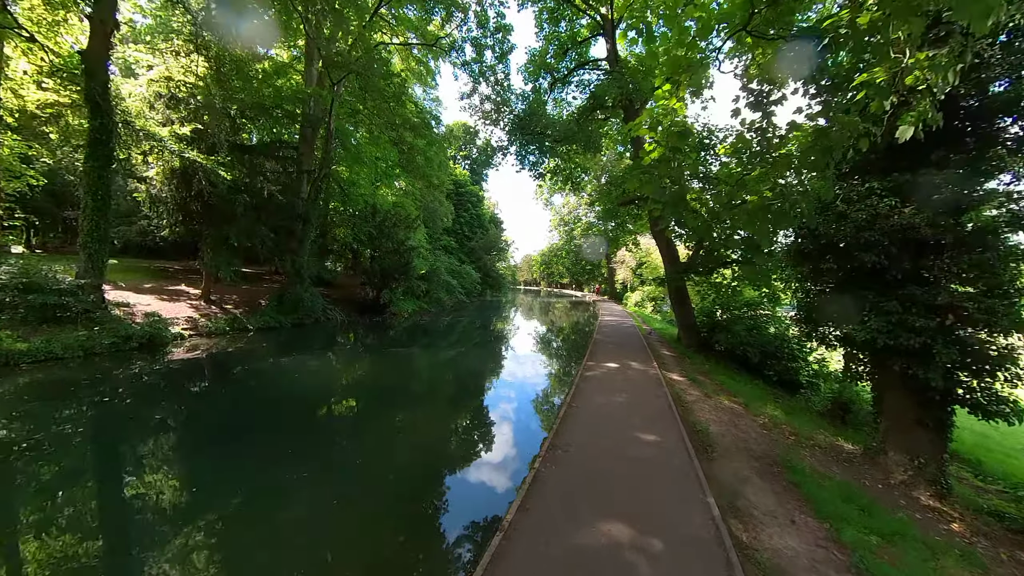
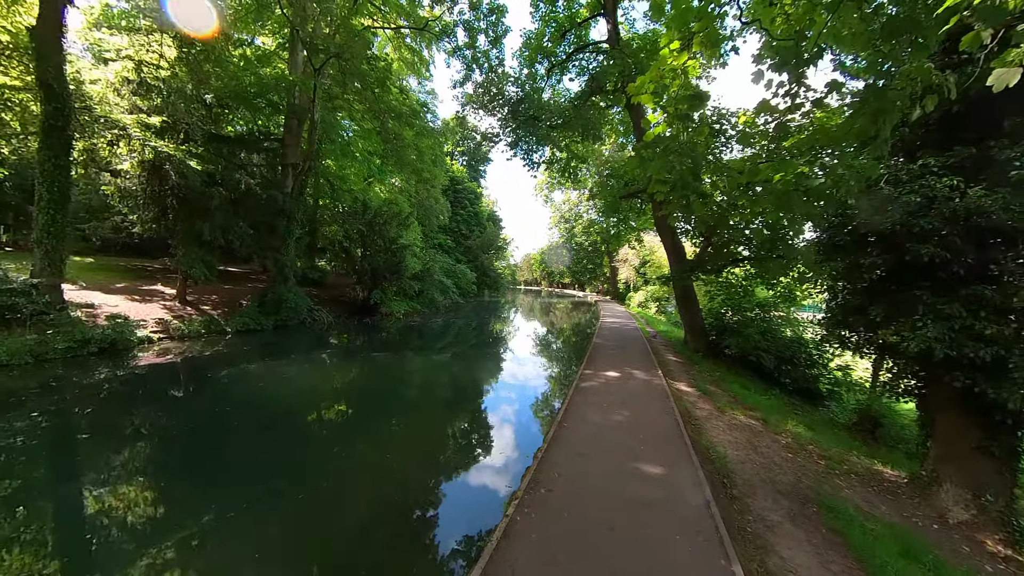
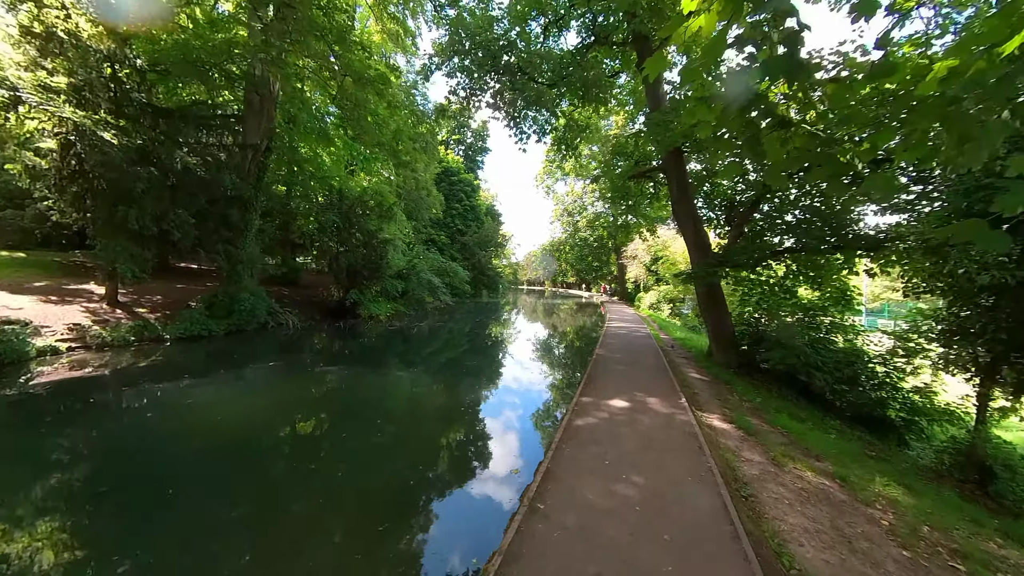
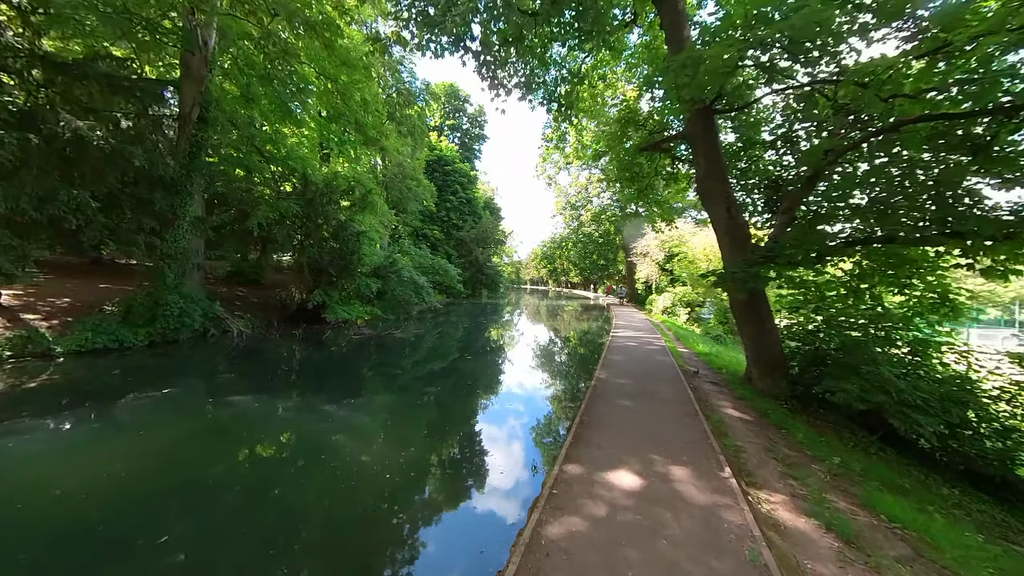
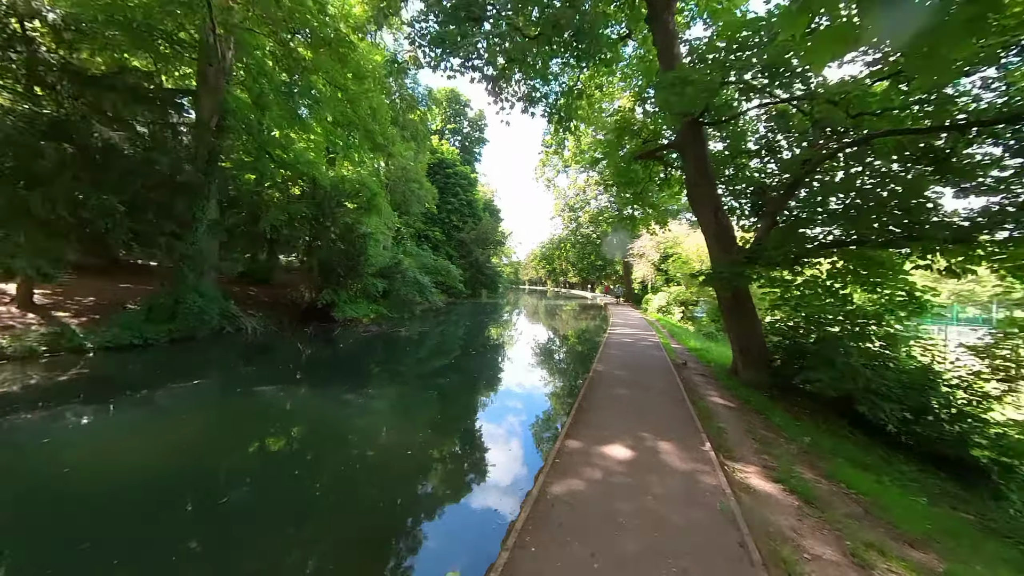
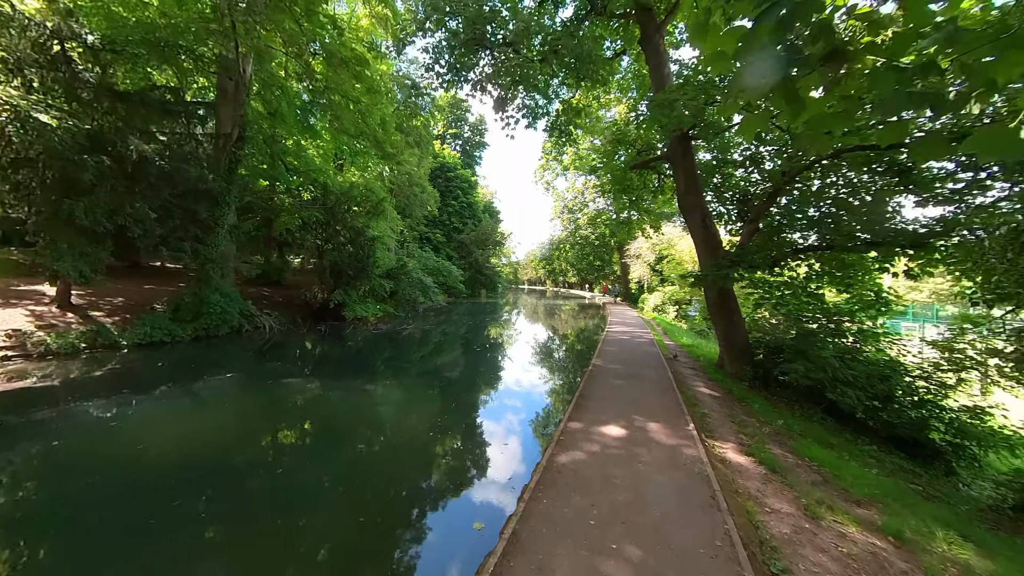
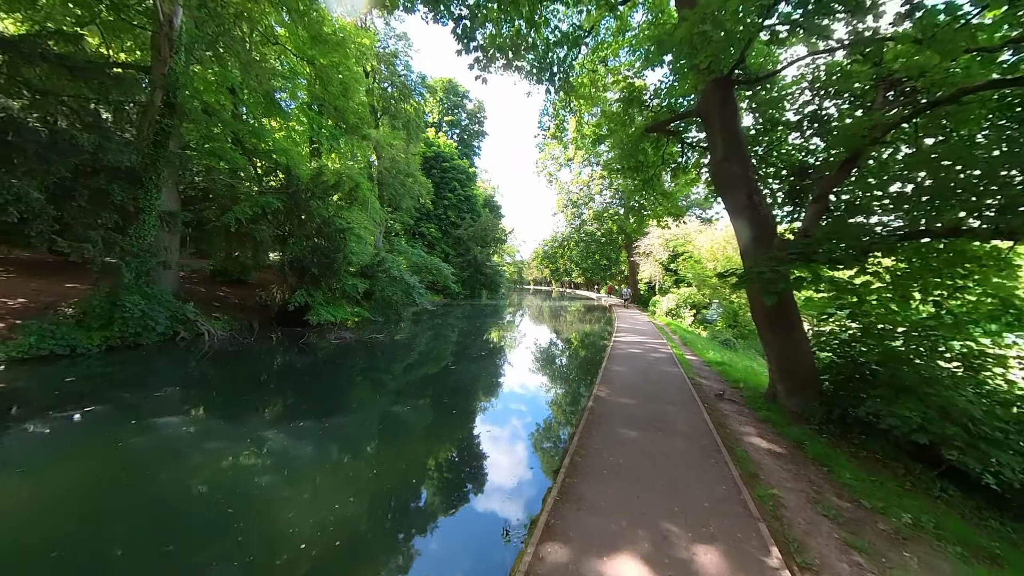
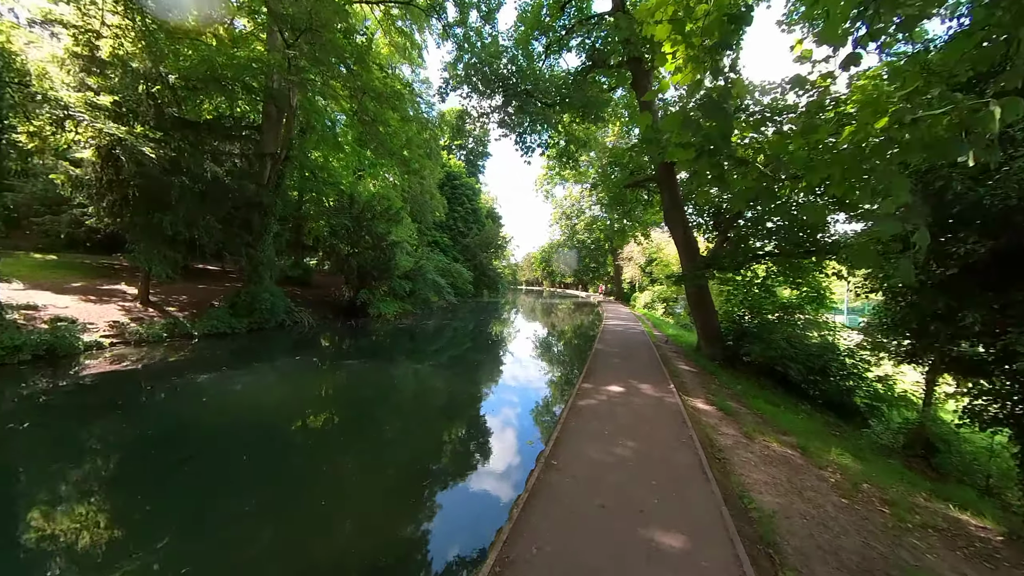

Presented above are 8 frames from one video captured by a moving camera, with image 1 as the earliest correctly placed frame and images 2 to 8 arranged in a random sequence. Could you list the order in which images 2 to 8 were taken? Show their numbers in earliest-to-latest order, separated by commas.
2, 8, 3, 6, 5, 4, 7
